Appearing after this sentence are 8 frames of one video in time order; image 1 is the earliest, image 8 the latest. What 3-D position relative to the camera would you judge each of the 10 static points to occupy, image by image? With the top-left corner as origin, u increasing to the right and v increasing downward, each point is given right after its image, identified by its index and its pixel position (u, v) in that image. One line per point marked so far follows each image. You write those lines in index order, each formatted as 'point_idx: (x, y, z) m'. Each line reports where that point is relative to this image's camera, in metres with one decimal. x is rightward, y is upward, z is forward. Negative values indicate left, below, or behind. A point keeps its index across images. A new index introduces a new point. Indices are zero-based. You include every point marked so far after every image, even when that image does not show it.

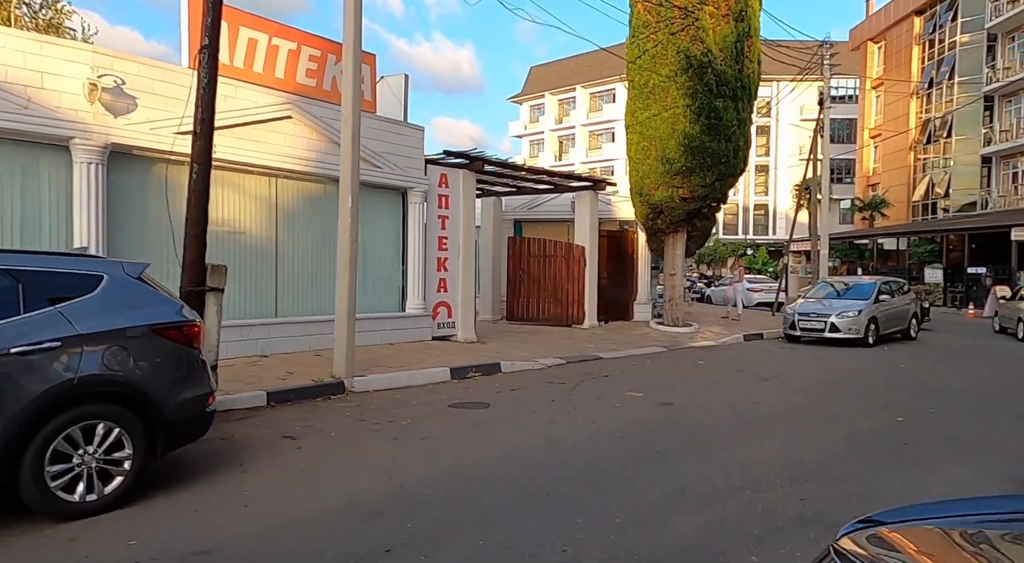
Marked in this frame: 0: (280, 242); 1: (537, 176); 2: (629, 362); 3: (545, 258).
0: (-3.6, +0.6, +10.7) m
1: (+0.6, +2.6, +16.9) m
2: (+2.2, -1.5, +13.1) m
3: (+0.8, +0.6, +18.3) m
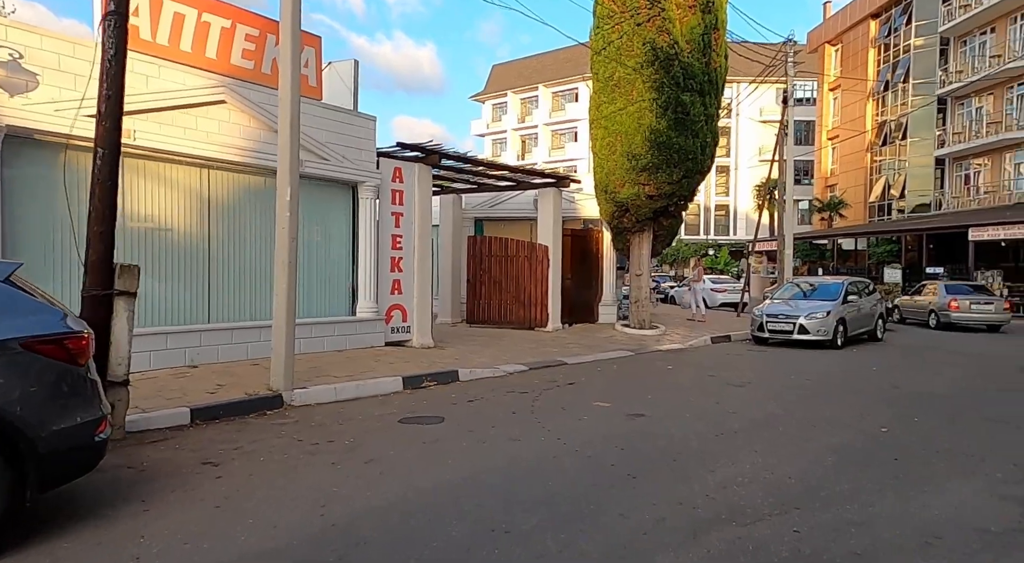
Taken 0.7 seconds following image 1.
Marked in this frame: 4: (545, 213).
0: (-4.2, +0.6, +9.7) m
1: (-0.3, +2.6, +16.2) m
2: (+1.5, -1.5, +12.4) m
3: (-0.2, +0.6, +17.5) m
4: (+0.8, +1.7, +17.2) m
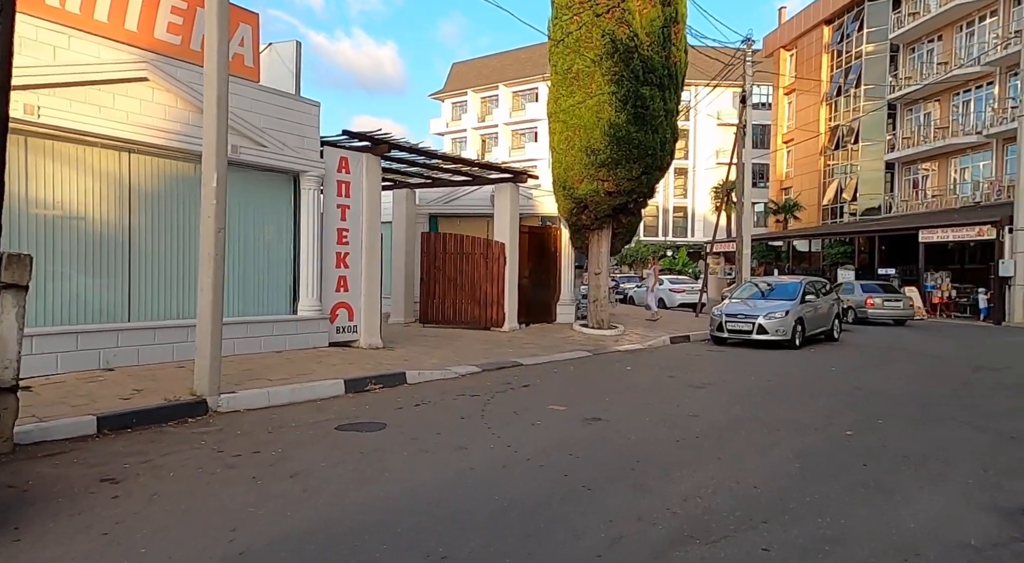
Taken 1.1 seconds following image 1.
0: (-4.8, +0.7, +8.9) m
1: (-1.3, +2.6, +15.6) m
2: (+0.7, -1.5, +11.9) m
3: (-1.2, +0.6, +16.9) m
4: (-0.3, +1.8, +16.7) m
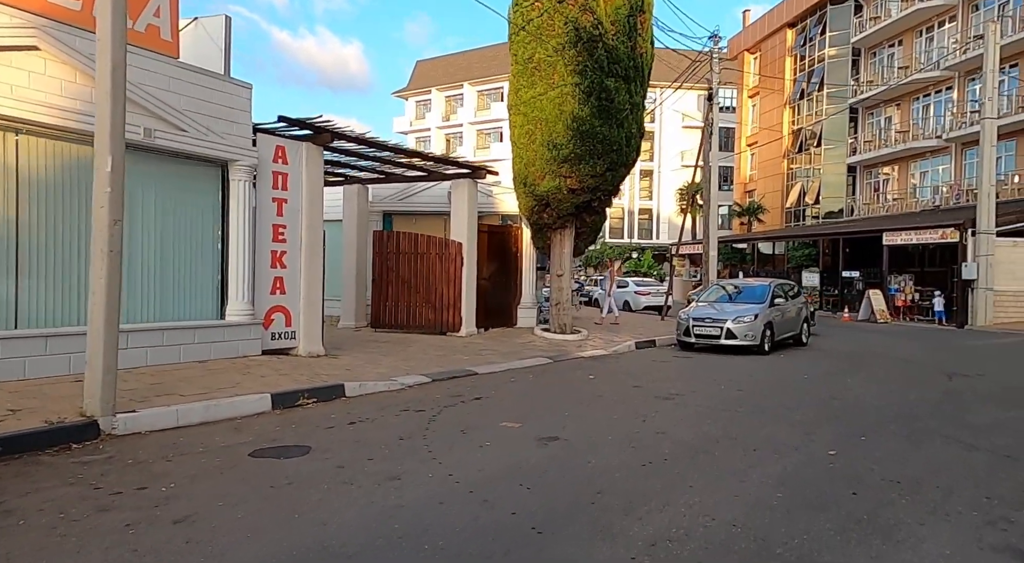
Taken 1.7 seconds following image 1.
0: (-5.4, +0.6, +7.8) m
1: (-2.2, +2.6, +14.6) m
2: (-0.1, -1.5, +11.0) m
3: (-2.2, +0.6, +15.9) m
4: (-1.2, +1.7, +15.8) m
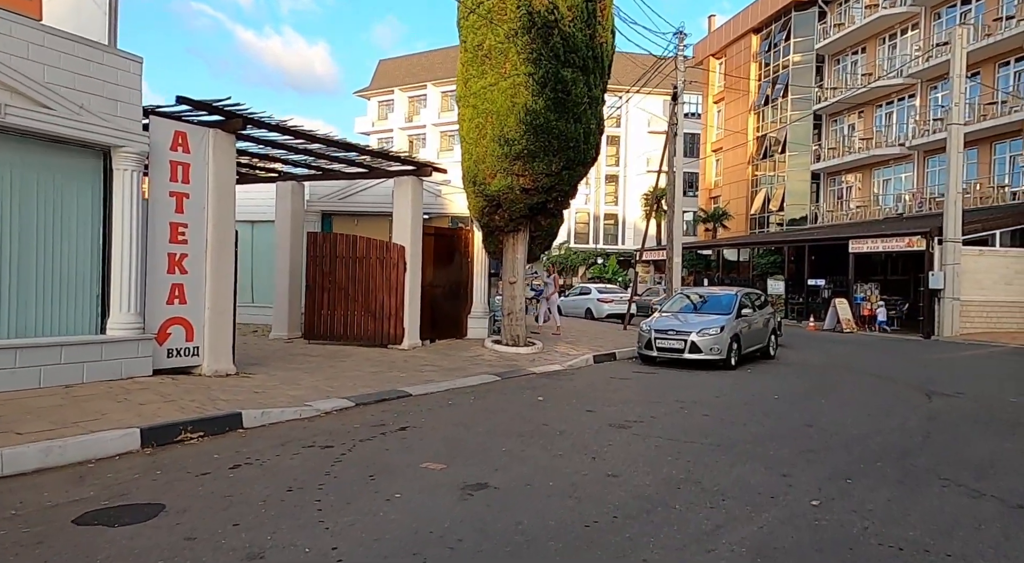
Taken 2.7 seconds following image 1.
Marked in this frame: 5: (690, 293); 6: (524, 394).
0: (-6.1, +0.6, +6.2) m
1: (-3.2, +2.4, +13.2) m
2: (-0.9, -1.7, +9.7) m
3: (-3.3, +0.4, +14.5) m
4: (-2.3, +1.6, +14.4) m
5: (+4.2, -0.3, +16.6) m
6: (+0.2, -1.7, +10.7) m
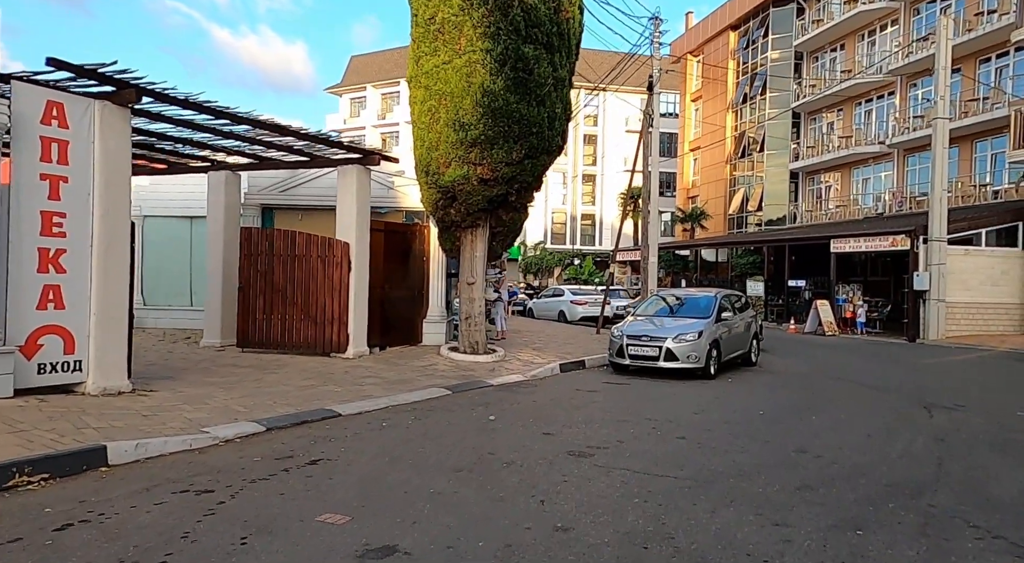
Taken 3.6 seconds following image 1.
0: (-6.6, +0.6, +4.6) m
1: (-3.9, +2.4, +11.7) m
2: (-1.6, -1.7, +8.3) m
3: (-4.1, +0.4, +13.0) m
4: (-3.1, +1.6, +12.9) m
5: (+3.3, -0.3, +15.3) m
6: (-0.5, -1.7, +9.3) m
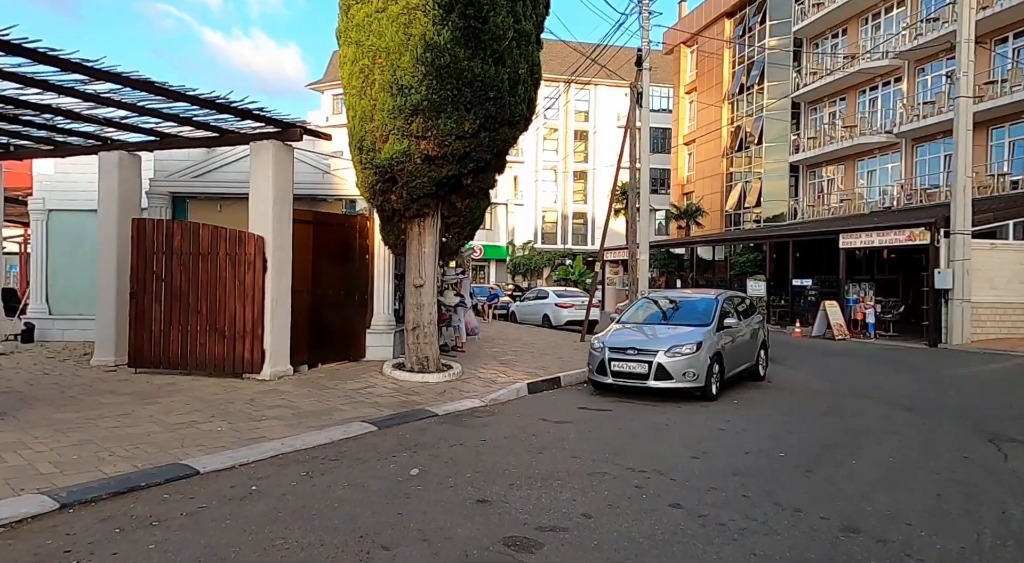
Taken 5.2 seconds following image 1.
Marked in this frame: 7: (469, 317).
0: (-7.2, +0.5, +2.1) m
1: (-4.6, +2.4, +9.2) m
2: (-2.2, -1.7, +5.8) m
3: (-4.7, +0.3, +10.5) m
4: (-3.7, +1.5, +10.5) m
5: (+2.7, -0.3, +12.9) m
6: (-1.1, -1.7, +6.9) m
7: (-1.0, -0.8, +15.7) m
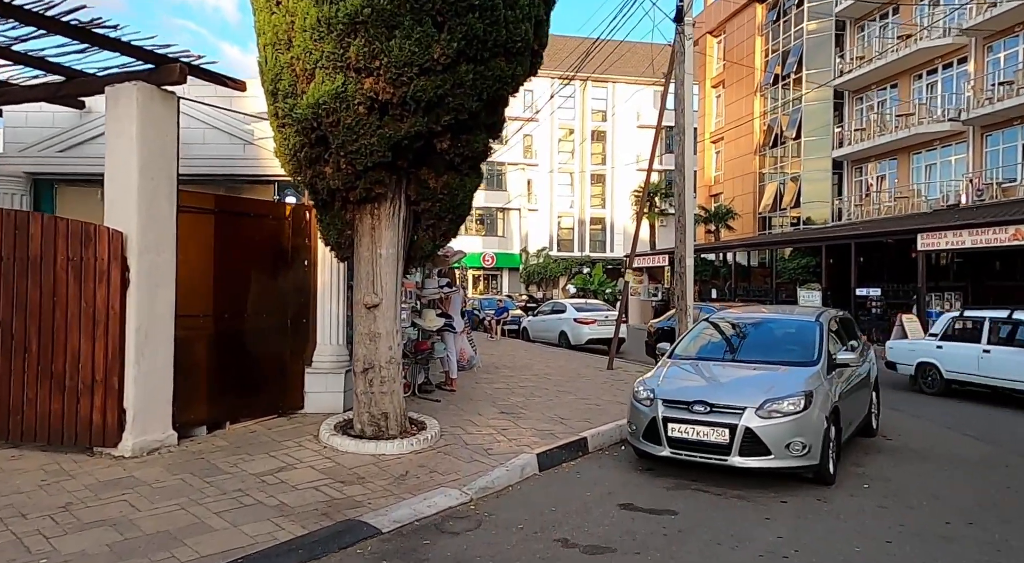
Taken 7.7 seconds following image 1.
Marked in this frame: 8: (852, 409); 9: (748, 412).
0: (-7.4, +0.4, -1.5) m
1: (-4.6, +2.2, +5.6) m
2: (-2.3, -1.8, +2.0) m
3: (-4.7, +0.1, +6.8) m
4: (-3.7, +1.3, +6.7) m
5: (+2.7, -0.5, +9.0) m
6: (-1.2, -1.9, +3.1) m
7: (-0.9, -1.0, +11.9) m
8: (+3.9, -1.5, +8.1) m
9: (+2.2, -1.2, +6.6) m
